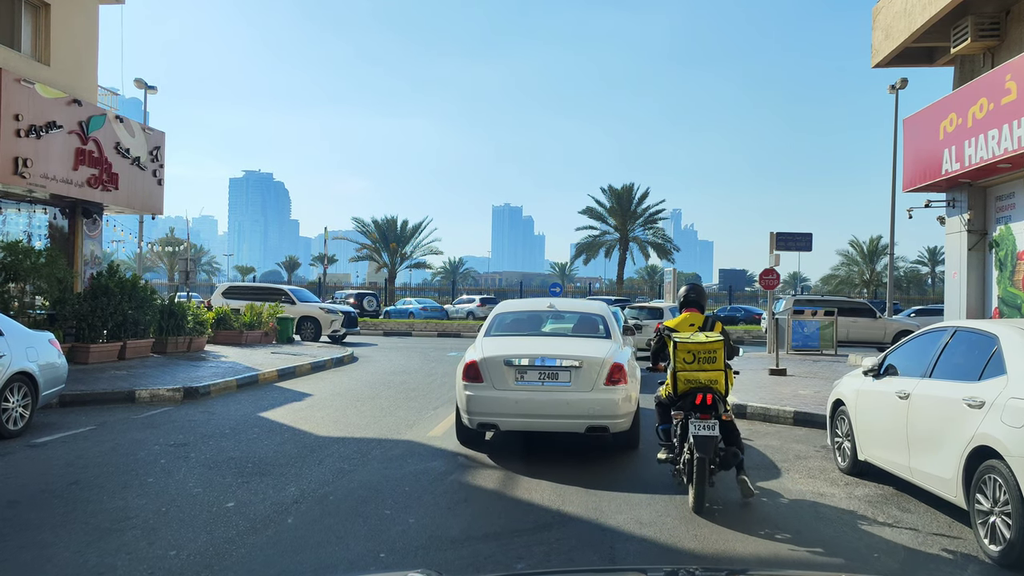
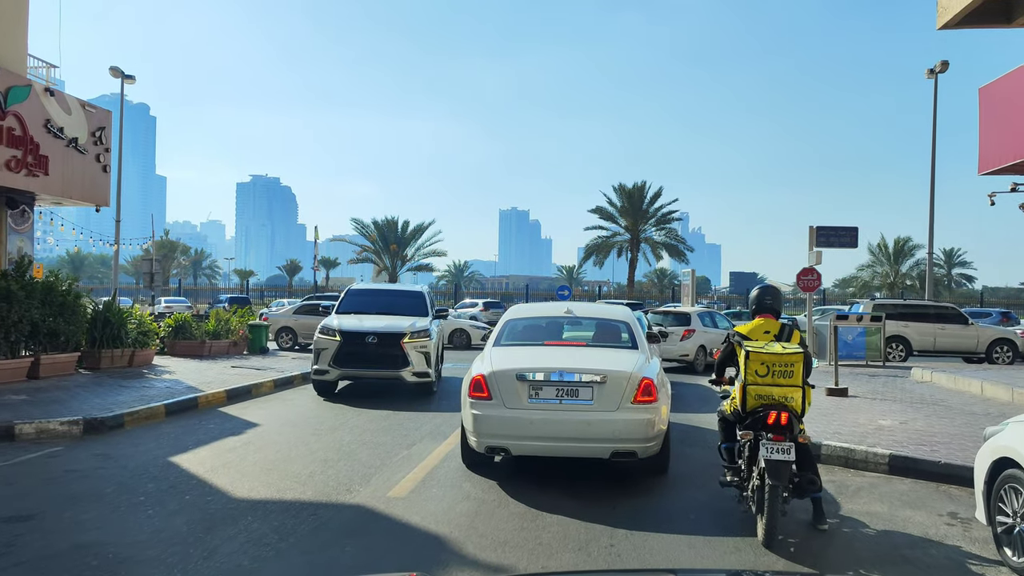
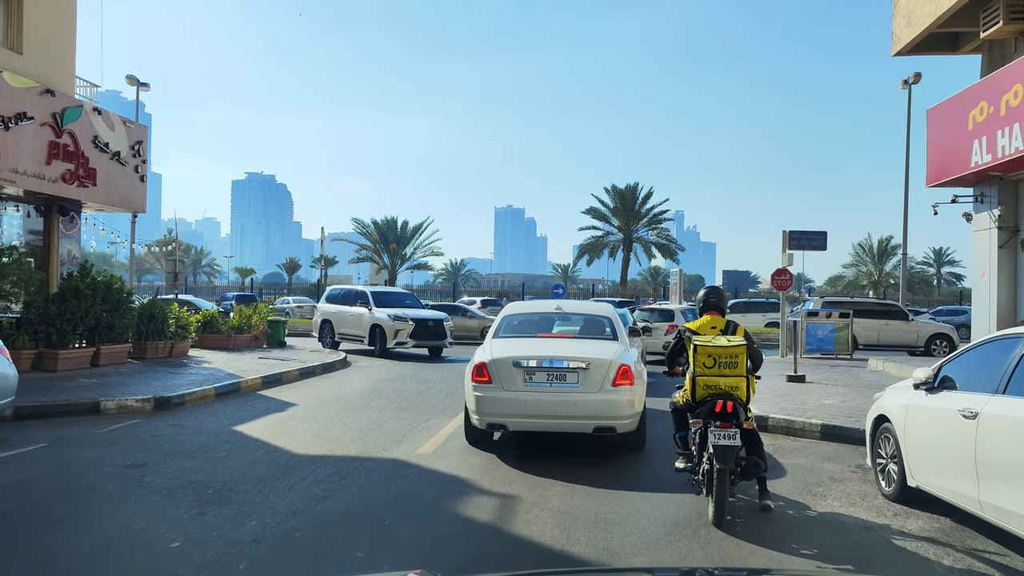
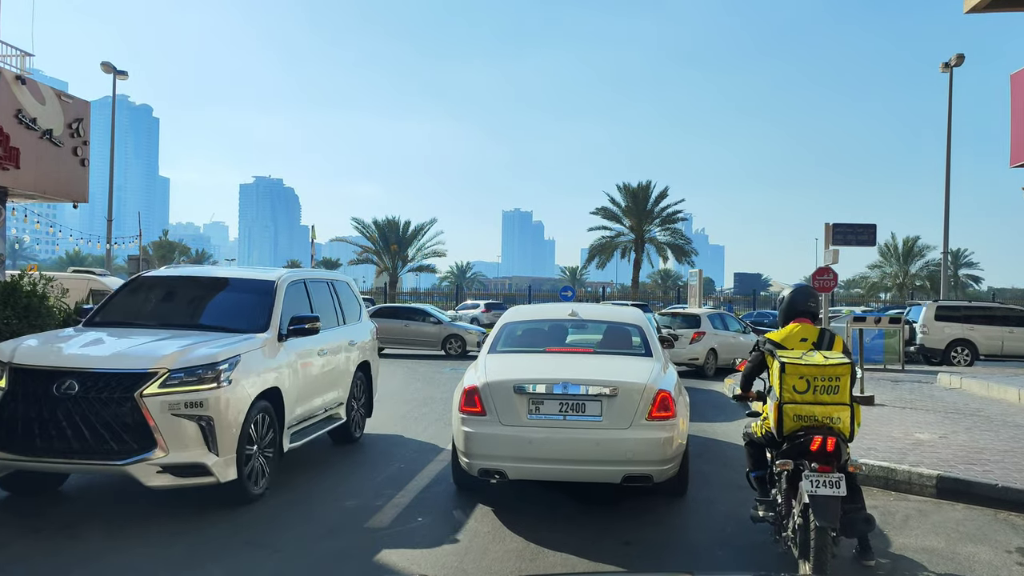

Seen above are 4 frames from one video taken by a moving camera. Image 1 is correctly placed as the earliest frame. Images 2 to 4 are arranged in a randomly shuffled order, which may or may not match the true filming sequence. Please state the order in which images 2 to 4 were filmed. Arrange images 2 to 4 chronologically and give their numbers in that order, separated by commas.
3, 2, 4
